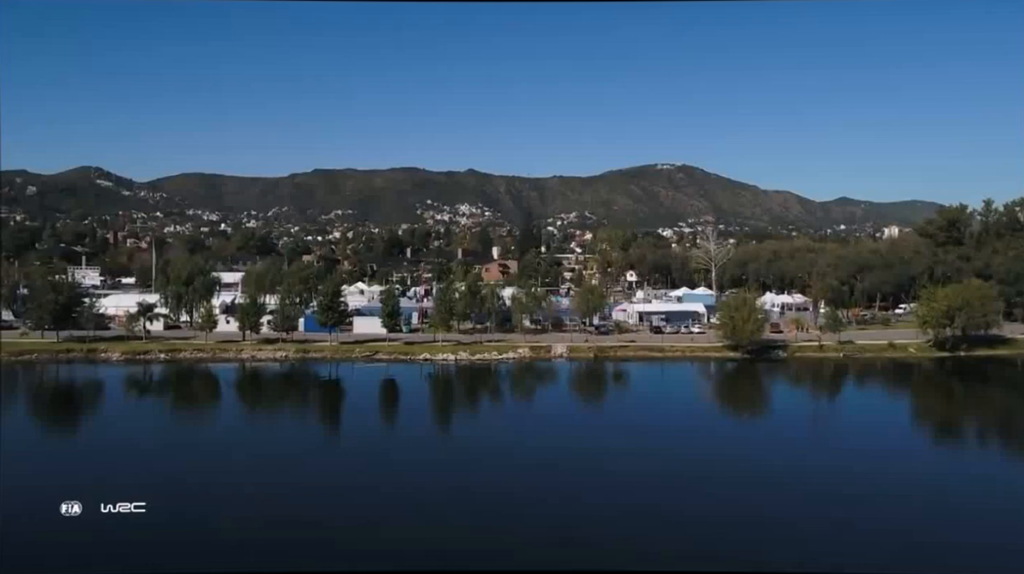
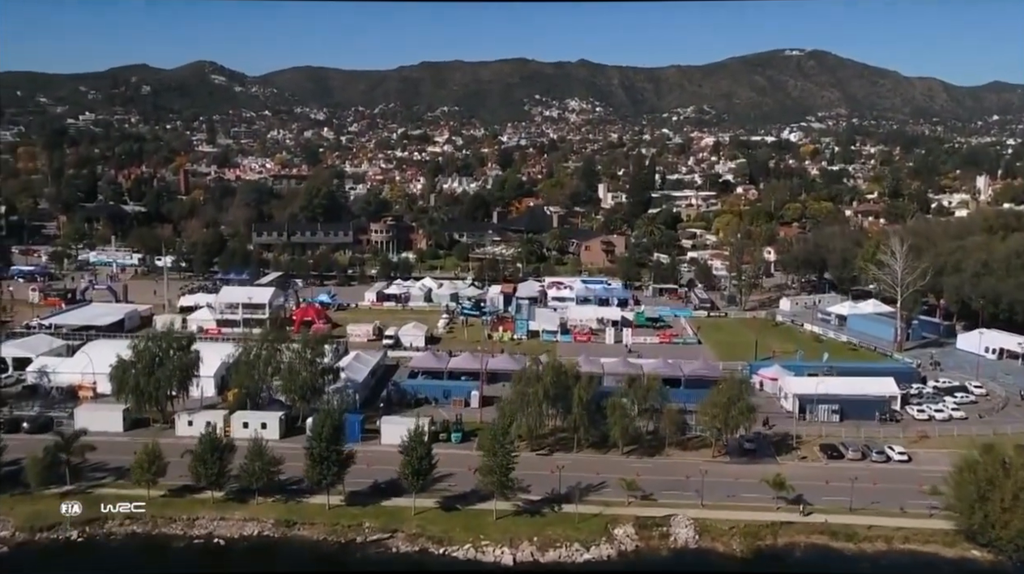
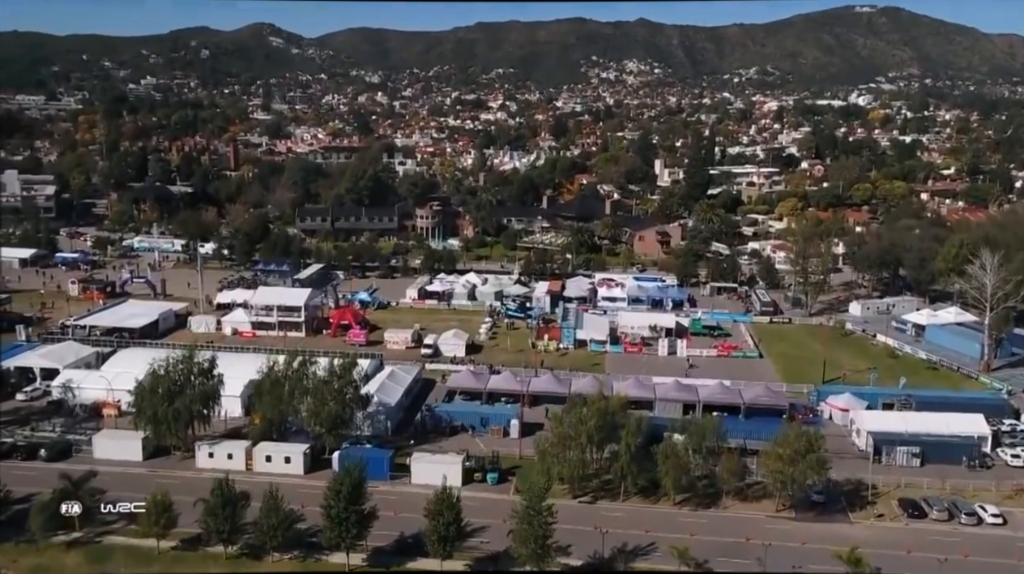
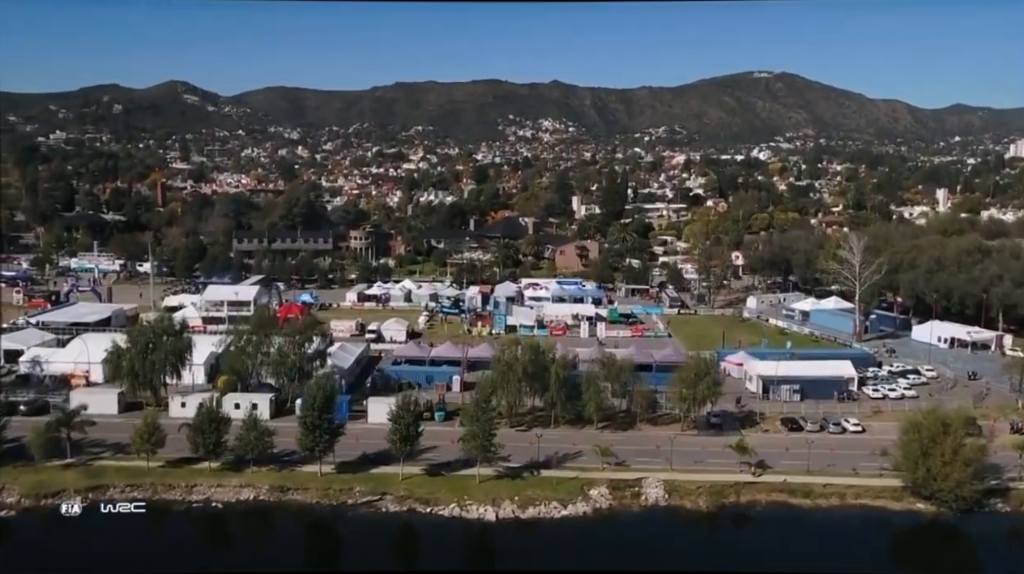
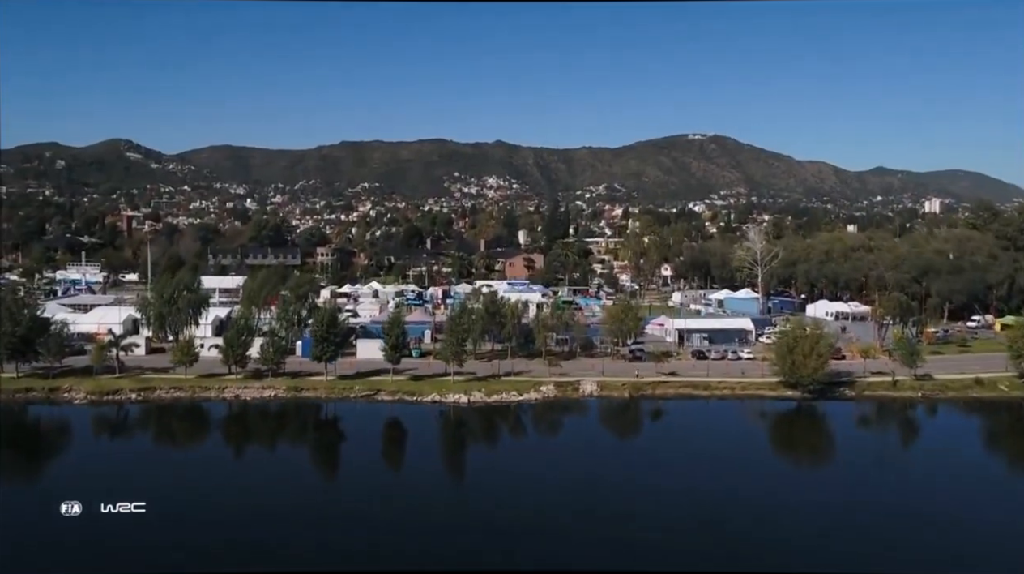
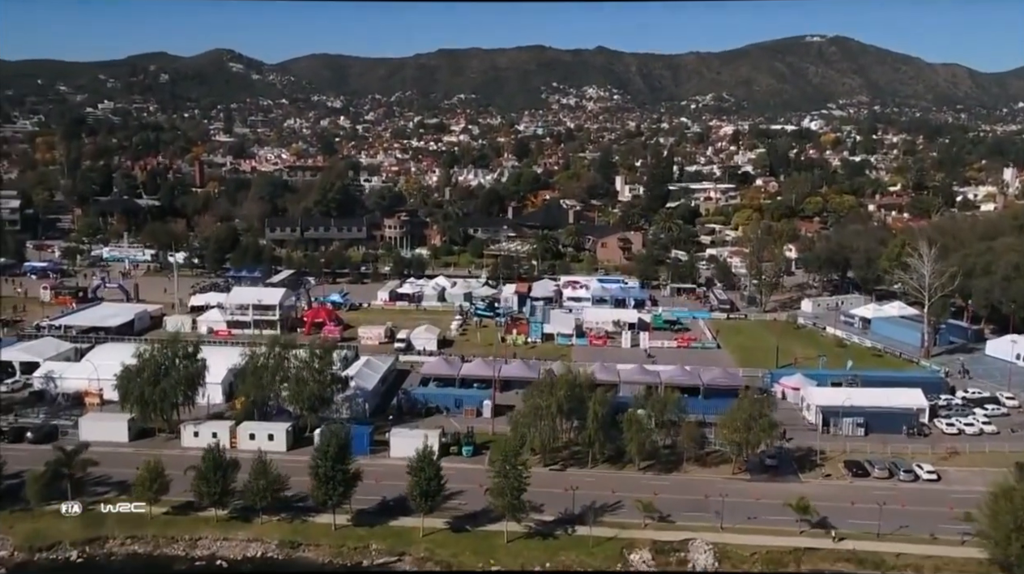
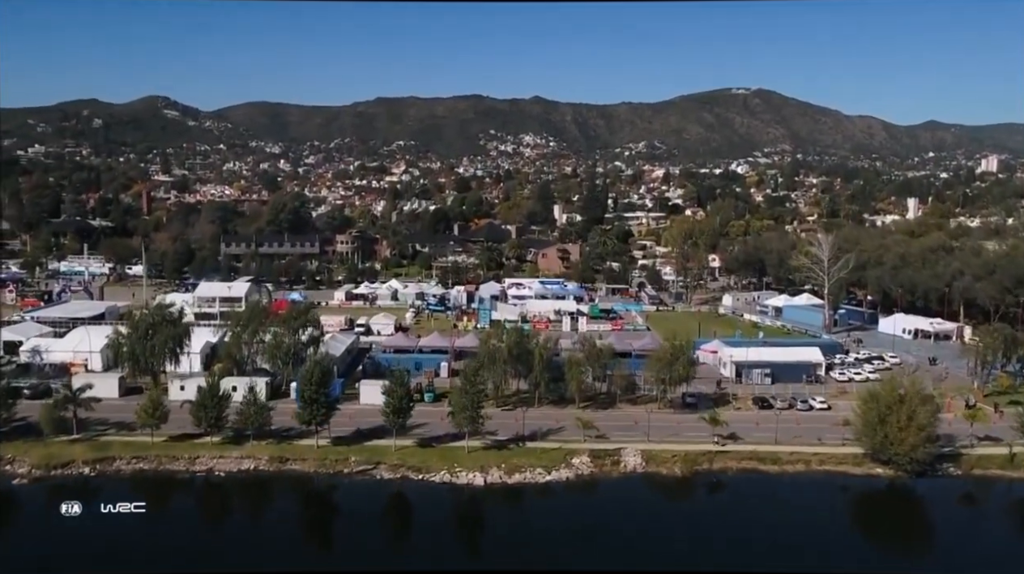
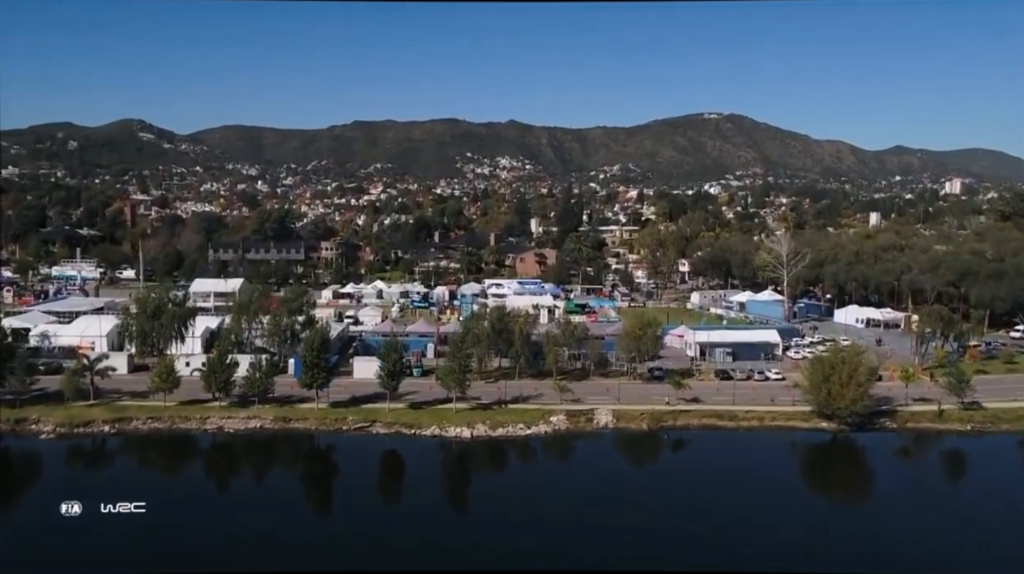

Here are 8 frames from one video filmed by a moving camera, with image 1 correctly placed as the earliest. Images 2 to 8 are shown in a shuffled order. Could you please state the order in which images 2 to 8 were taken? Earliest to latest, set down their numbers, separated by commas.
5, 8, 7, 4, 2, 6, 3
